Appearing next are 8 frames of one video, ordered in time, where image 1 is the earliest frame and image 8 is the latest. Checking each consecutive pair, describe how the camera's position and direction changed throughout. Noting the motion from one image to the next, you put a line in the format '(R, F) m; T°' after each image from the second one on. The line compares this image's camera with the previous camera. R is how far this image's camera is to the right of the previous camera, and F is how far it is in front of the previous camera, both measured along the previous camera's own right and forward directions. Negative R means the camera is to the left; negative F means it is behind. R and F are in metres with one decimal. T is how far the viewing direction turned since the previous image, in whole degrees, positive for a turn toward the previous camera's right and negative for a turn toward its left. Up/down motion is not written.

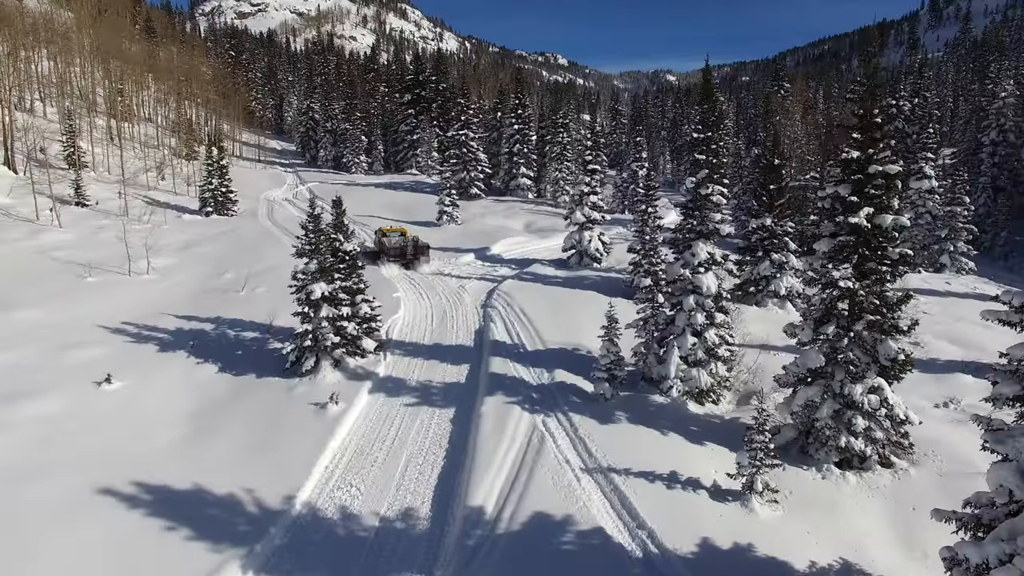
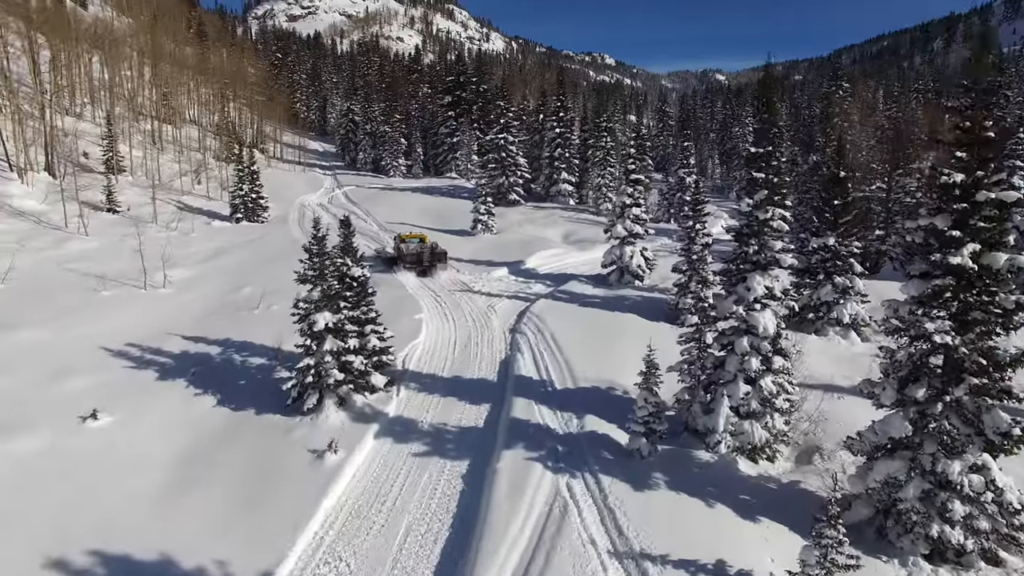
(+0.4, +1.9) m; -4°
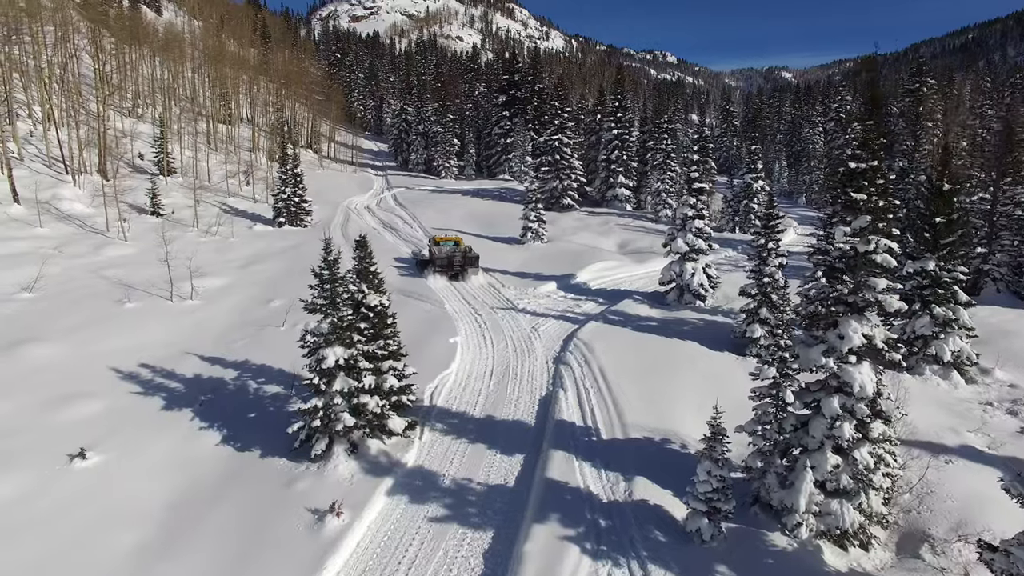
(+0.3, +2.1) m; -5°
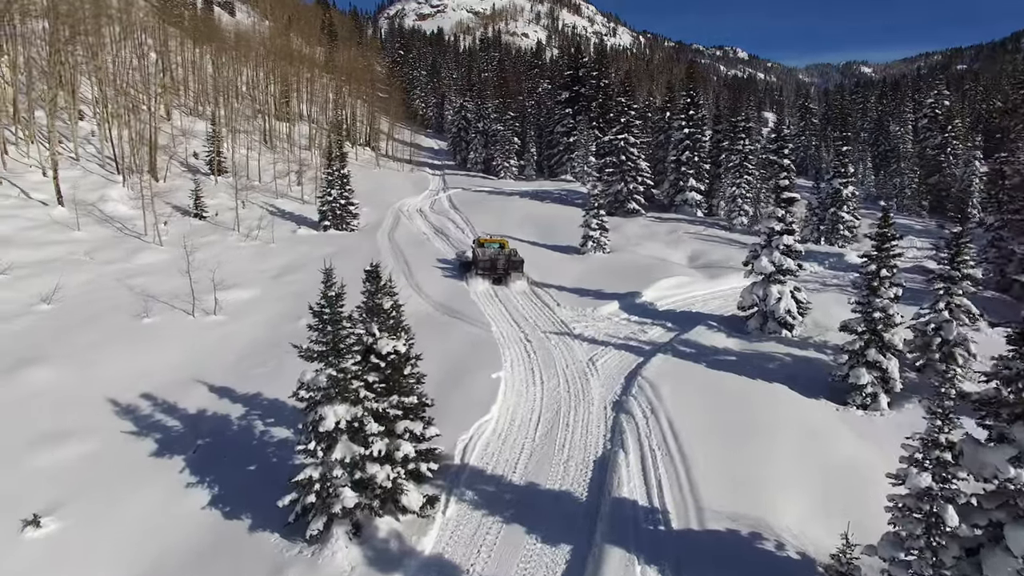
(+0.2, +2.8) m; -5°
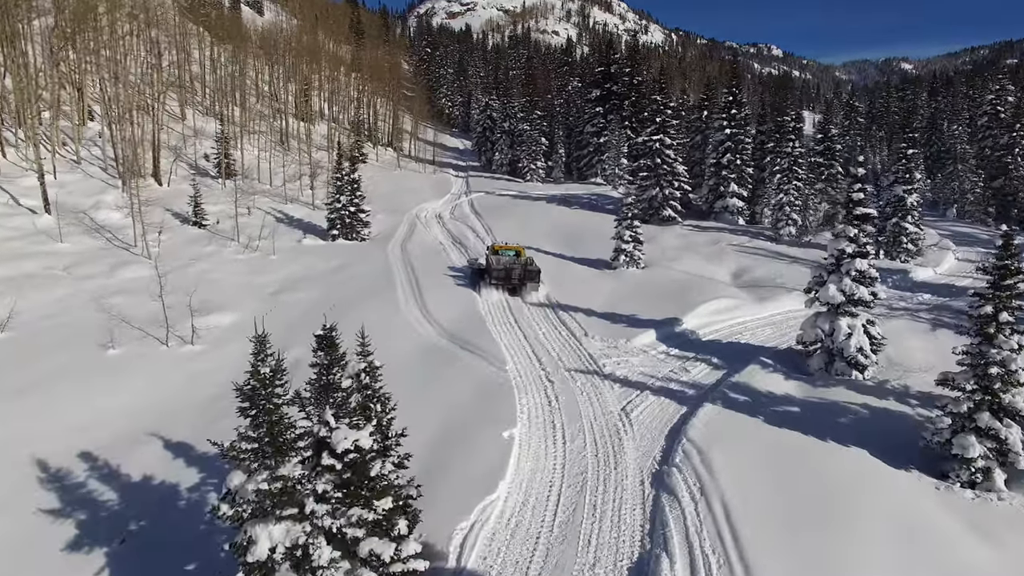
(+0.2, +3.0) m; -2°
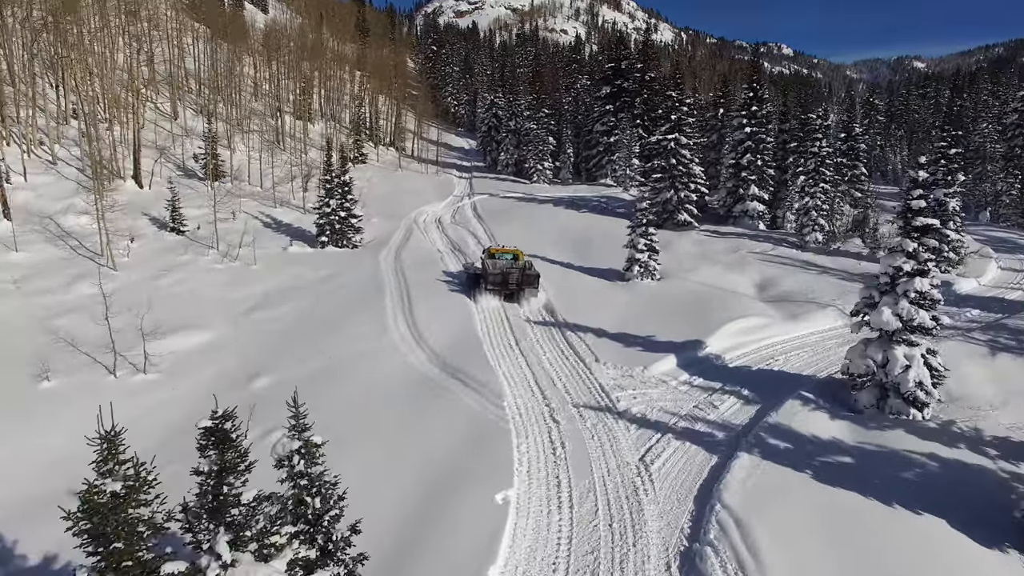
(+0.2, +2.5) m; -1°
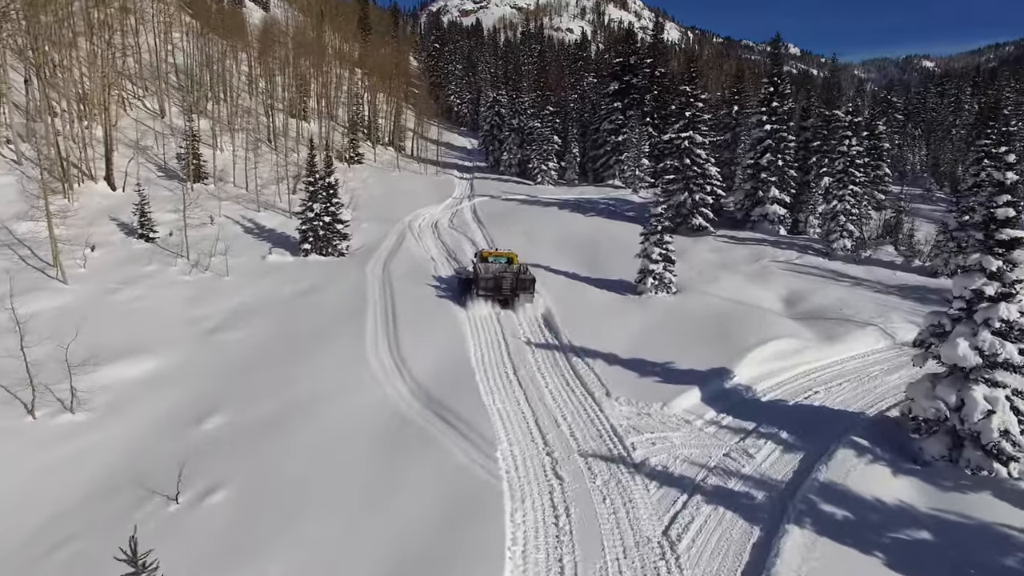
(+0.2, +2.6) m; 0°
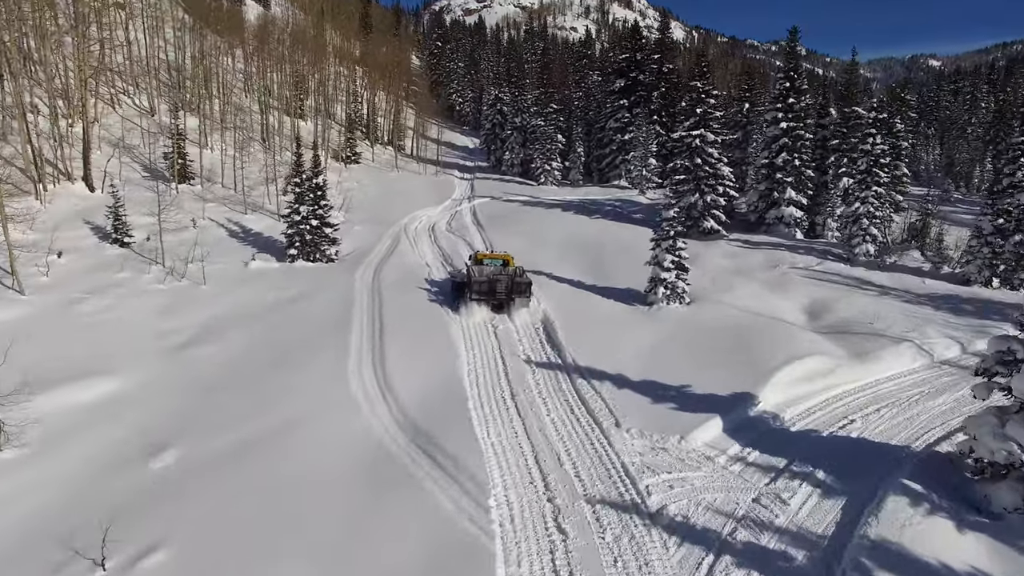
(+0.1, +1.8) m; 0°
